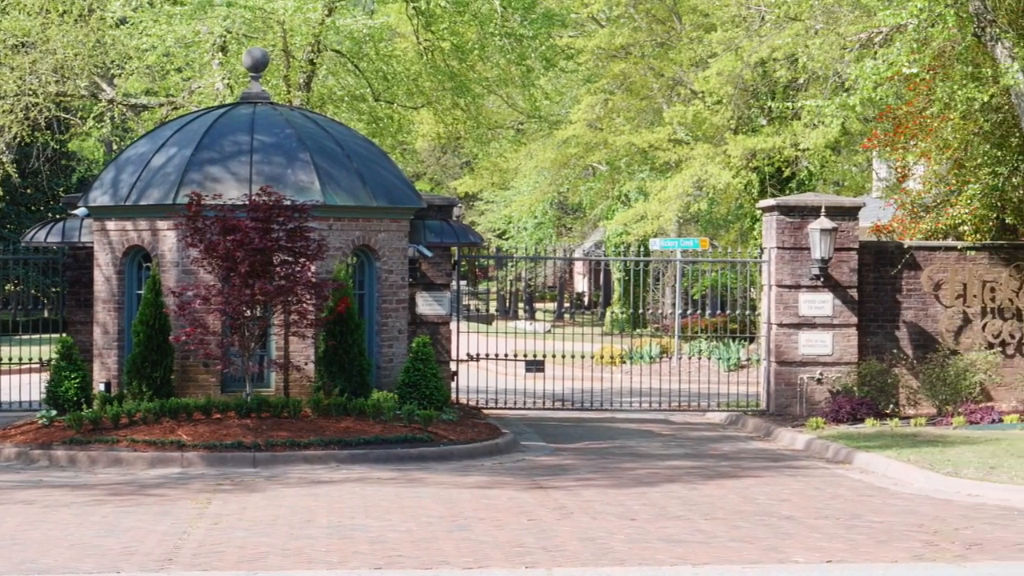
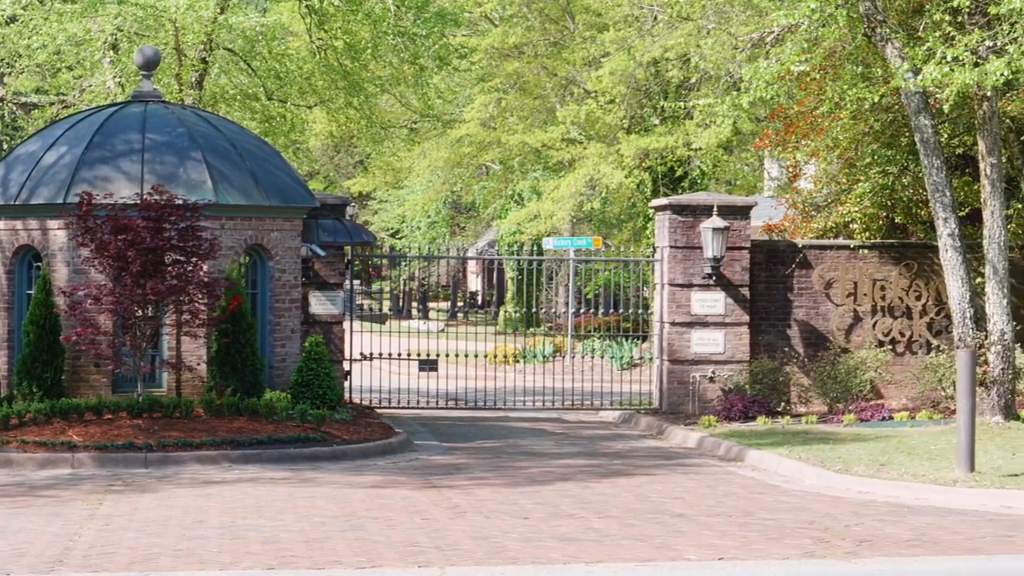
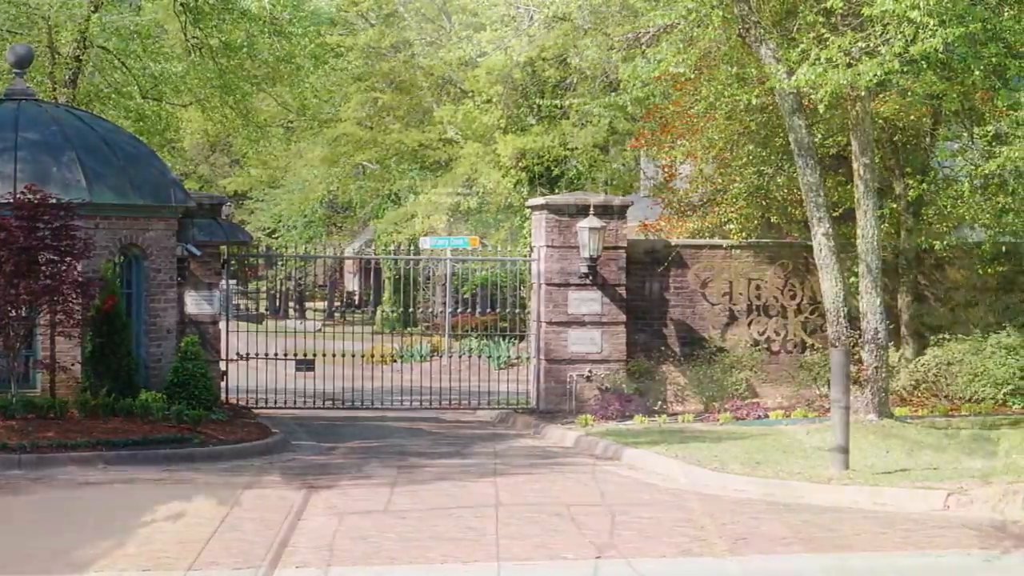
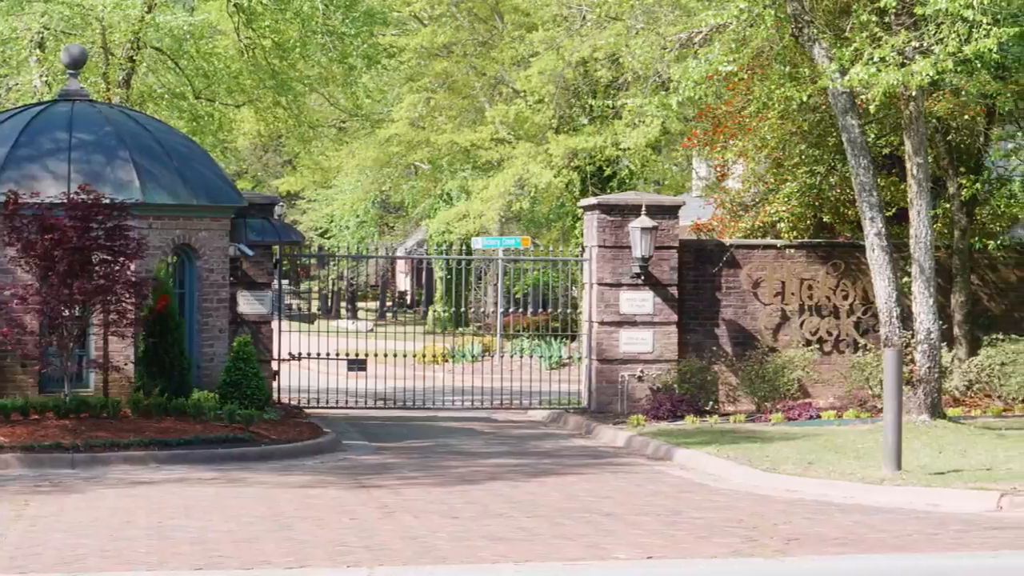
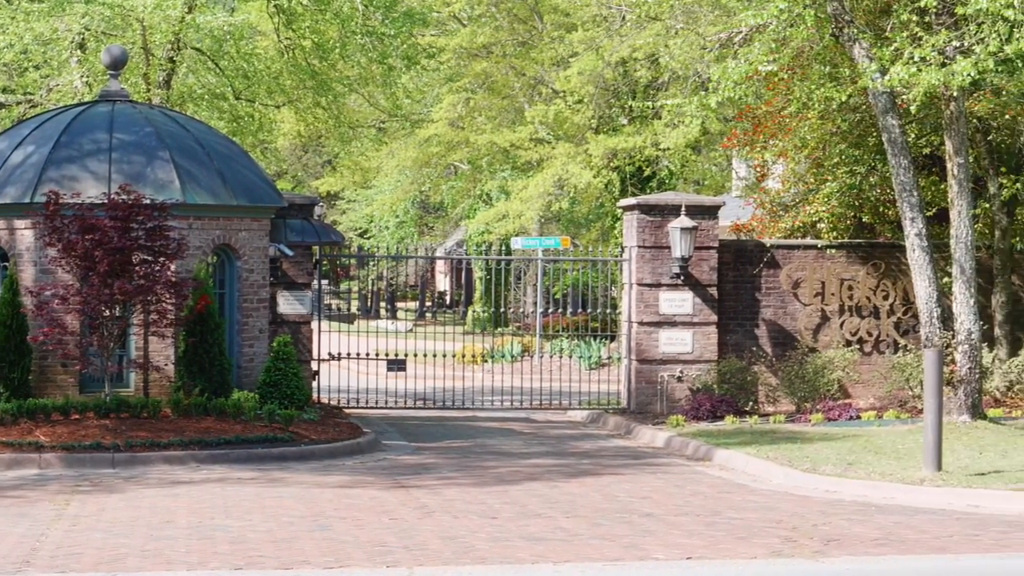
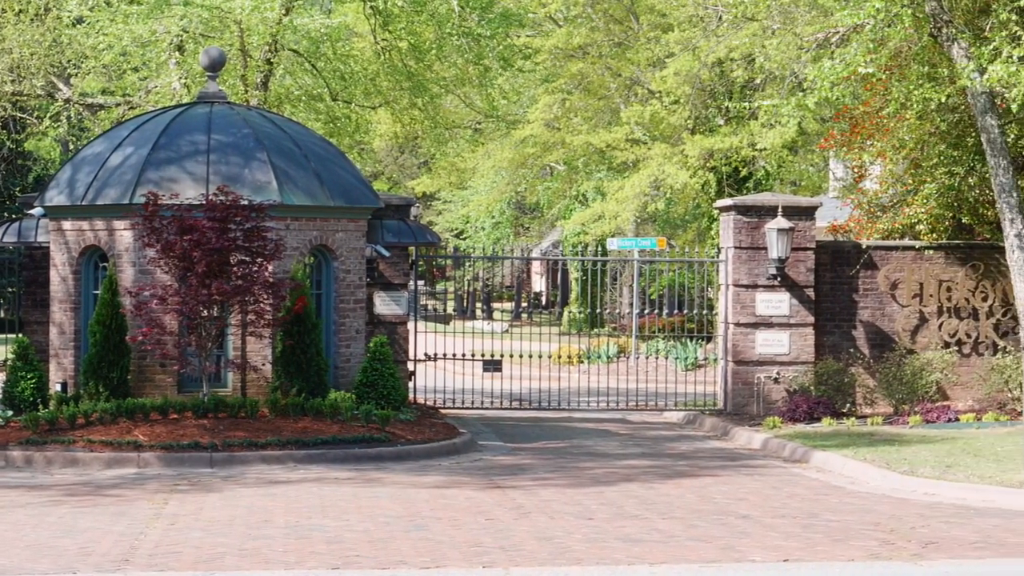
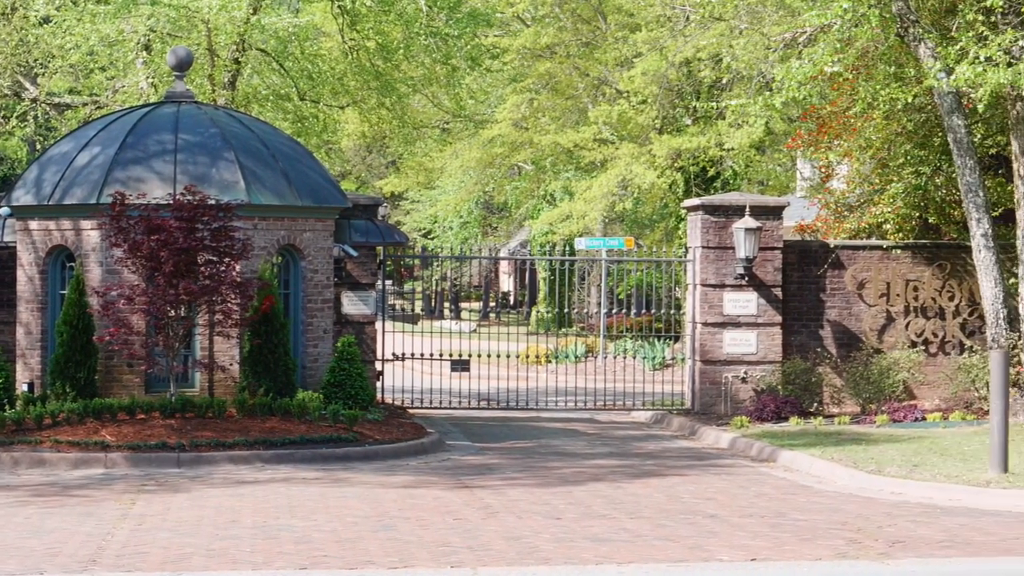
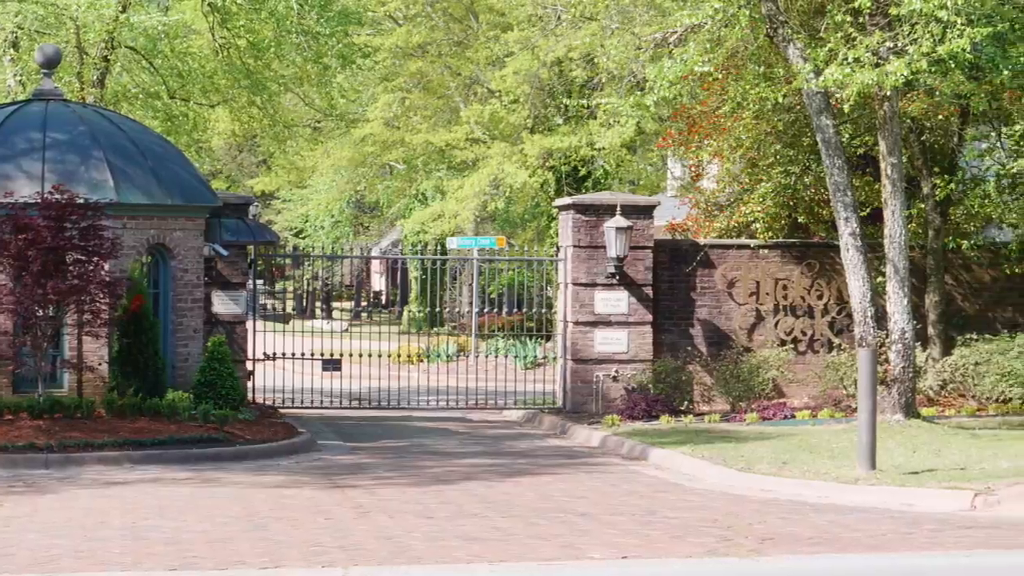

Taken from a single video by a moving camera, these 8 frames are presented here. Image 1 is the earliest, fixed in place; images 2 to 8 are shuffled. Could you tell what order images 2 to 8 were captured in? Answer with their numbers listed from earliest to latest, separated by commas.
6, 7, 2, 5, 4, 8, 3
